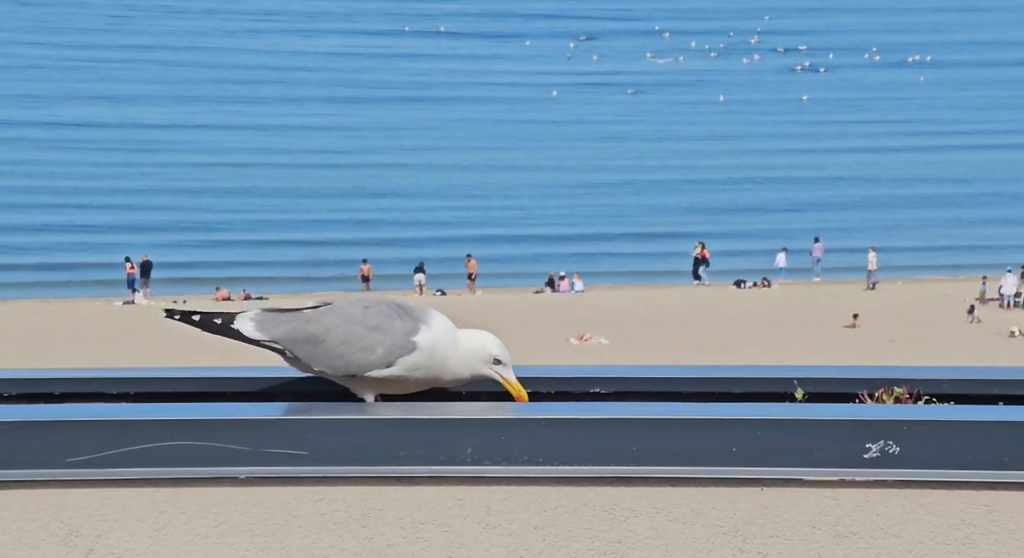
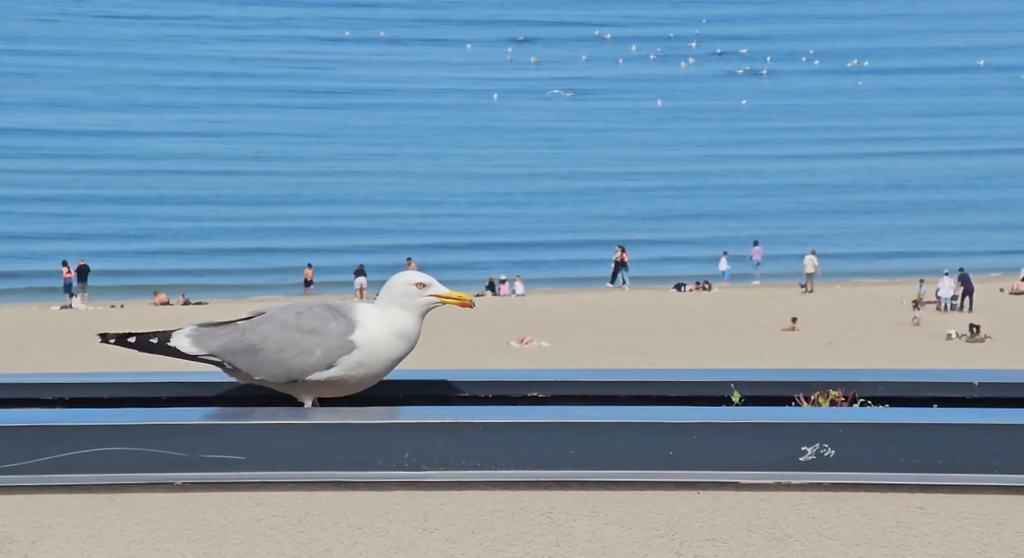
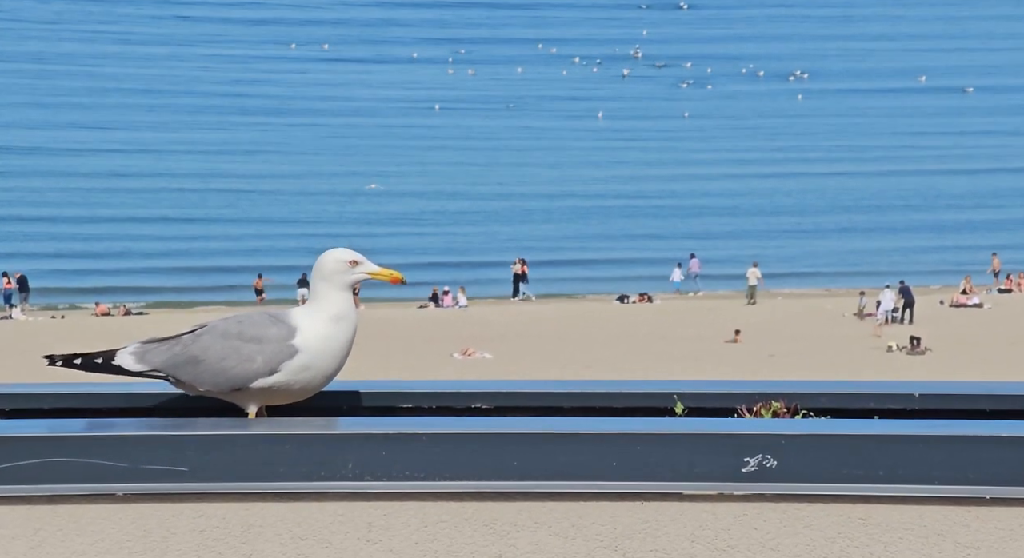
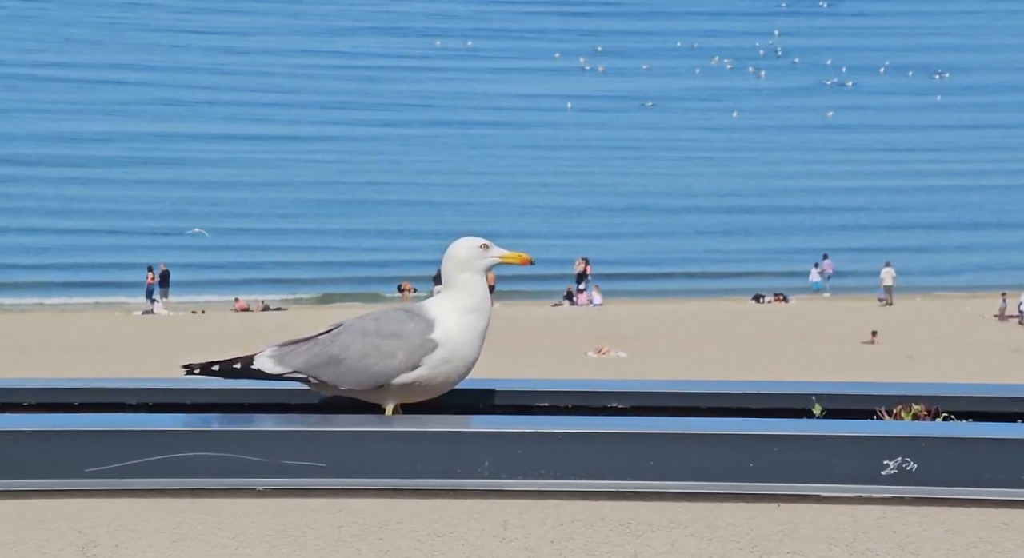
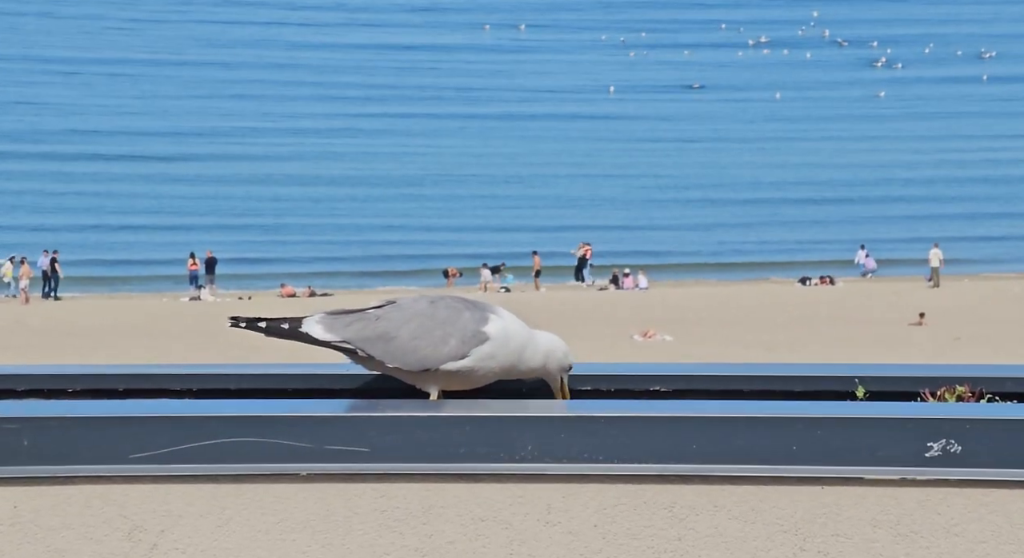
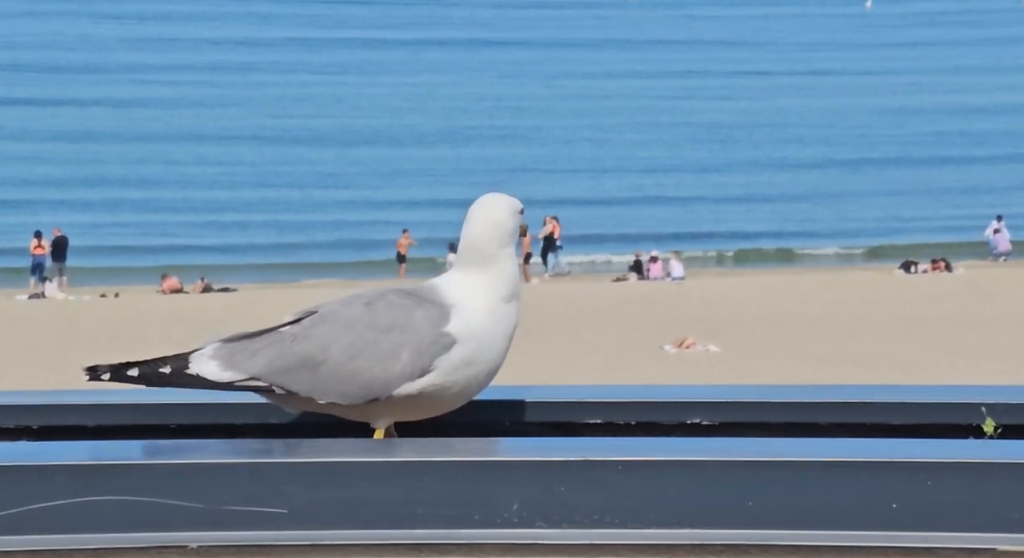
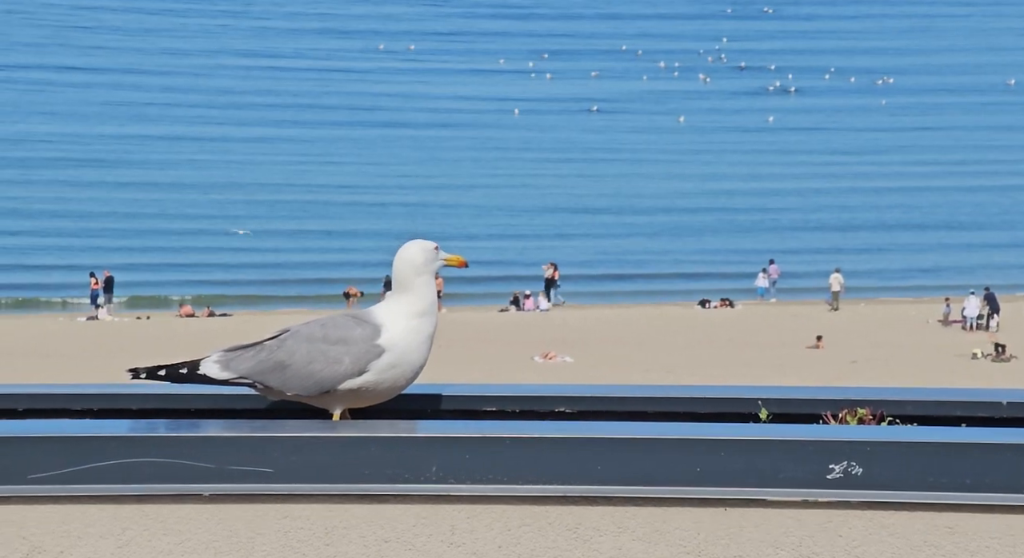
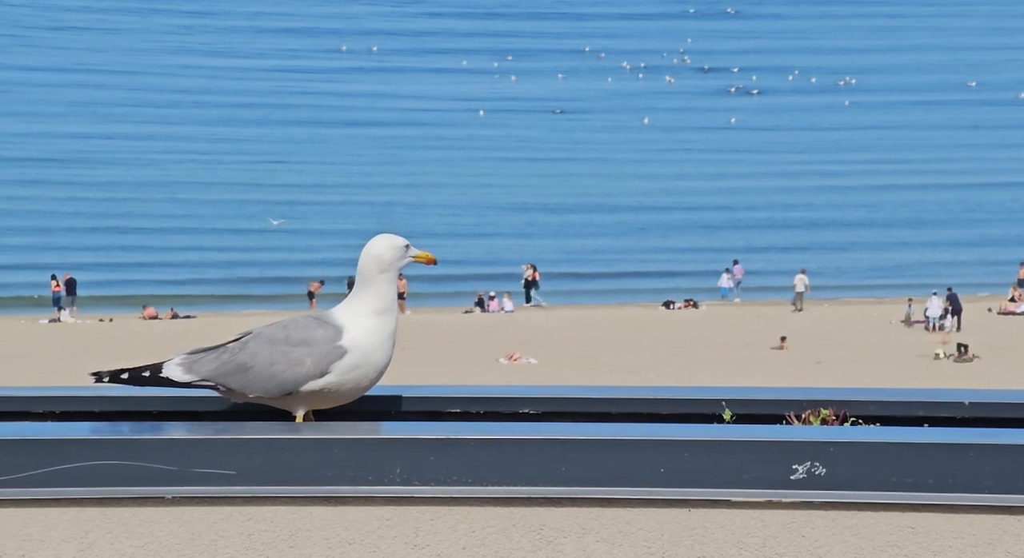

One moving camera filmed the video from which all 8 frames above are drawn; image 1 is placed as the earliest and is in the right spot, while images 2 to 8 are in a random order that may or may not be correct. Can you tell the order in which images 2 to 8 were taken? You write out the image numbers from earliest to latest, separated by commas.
2, 3, 8, 7, 4, 5, 6
